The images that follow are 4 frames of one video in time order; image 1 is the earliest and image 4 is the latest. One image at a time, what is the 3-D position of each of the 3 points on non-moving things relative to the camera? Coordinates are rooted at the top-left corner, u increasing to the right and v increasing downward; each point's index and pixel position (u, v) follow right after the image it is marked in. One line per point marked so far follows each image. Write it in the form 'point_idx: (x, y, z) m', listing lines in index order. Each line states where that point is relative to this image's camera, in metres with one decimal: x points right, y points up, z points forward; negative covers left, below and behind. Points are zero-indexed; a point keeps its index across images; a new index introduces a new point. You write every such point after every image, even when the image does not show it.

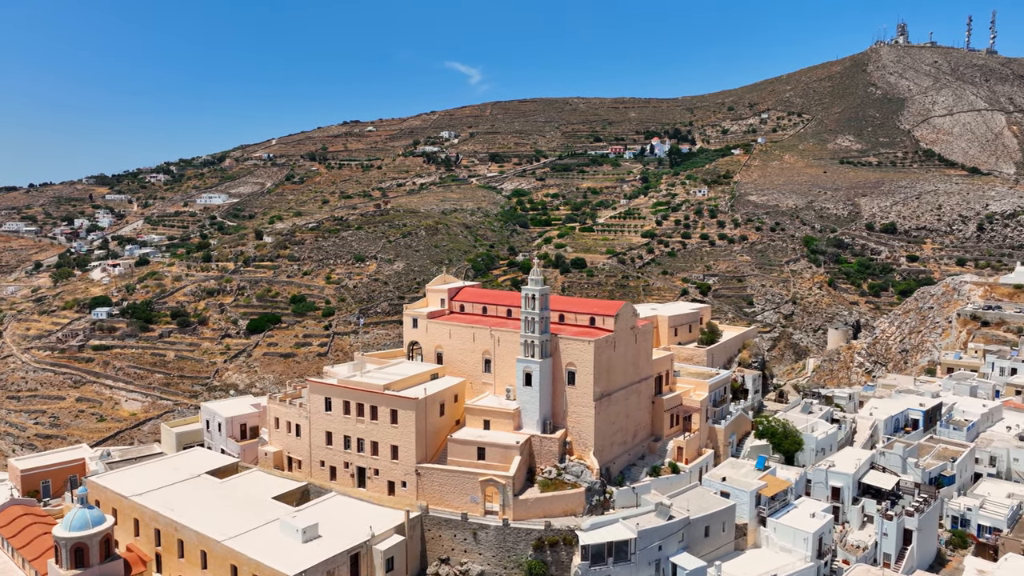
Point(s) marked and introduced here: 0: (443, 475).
0: (-1.9, -5.1, +19.3) m
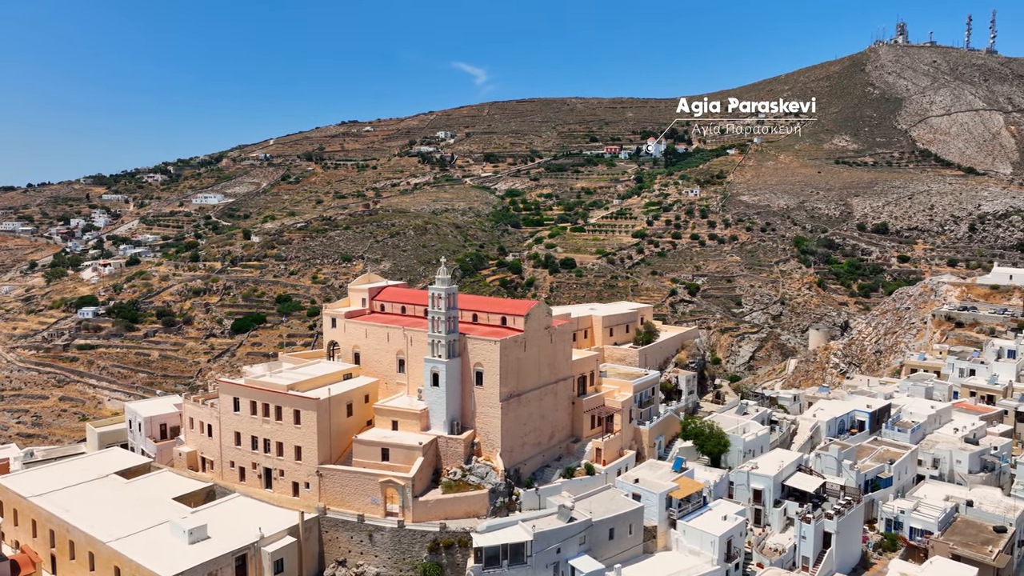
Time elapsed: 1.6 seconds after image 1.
0: (-4.6, -5.1, +19.1) m
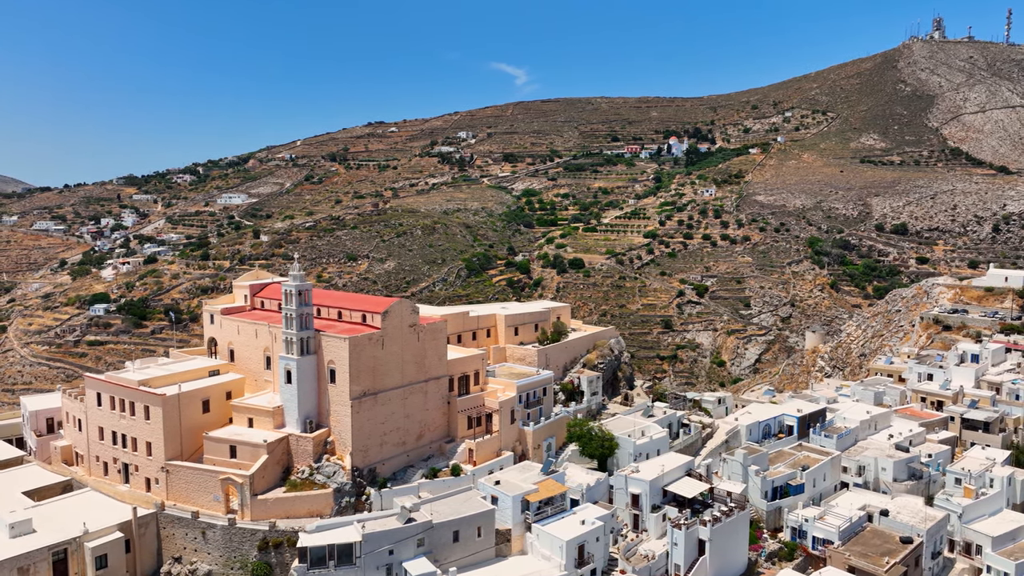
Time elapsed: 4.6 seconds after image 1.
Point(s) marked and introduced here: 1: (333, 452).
0: (-8.8, -5.0, +19.0) m
1: (-5.1, -4.7, +20.0) m
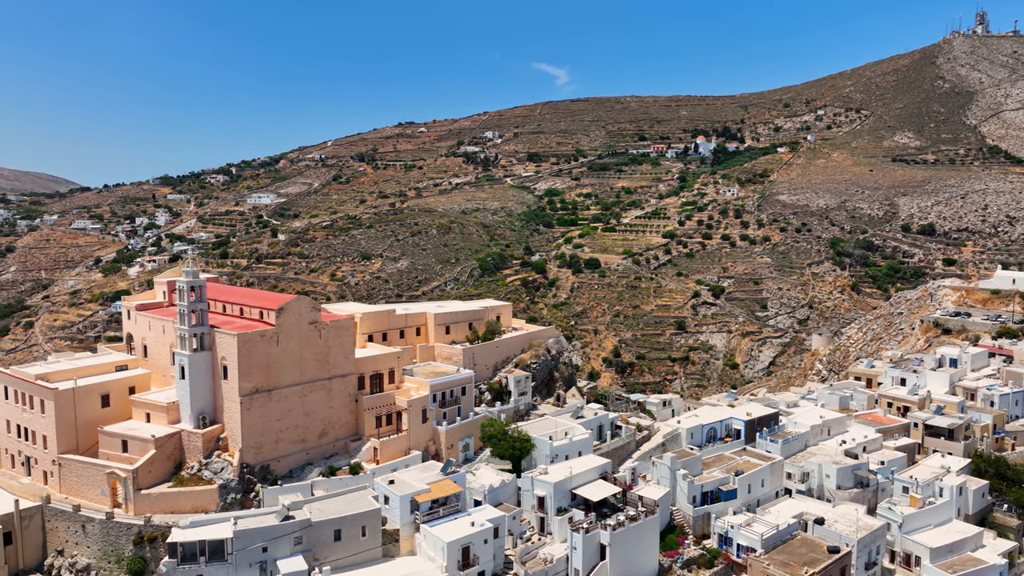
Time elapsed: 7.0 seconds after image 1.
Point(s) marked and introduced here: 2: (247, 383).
0: (-11.9, -4.9, +19.2) m
1: (-8.1, -4.6, +20.0) m
2: (-7.4, -2.7, +19.7) m
